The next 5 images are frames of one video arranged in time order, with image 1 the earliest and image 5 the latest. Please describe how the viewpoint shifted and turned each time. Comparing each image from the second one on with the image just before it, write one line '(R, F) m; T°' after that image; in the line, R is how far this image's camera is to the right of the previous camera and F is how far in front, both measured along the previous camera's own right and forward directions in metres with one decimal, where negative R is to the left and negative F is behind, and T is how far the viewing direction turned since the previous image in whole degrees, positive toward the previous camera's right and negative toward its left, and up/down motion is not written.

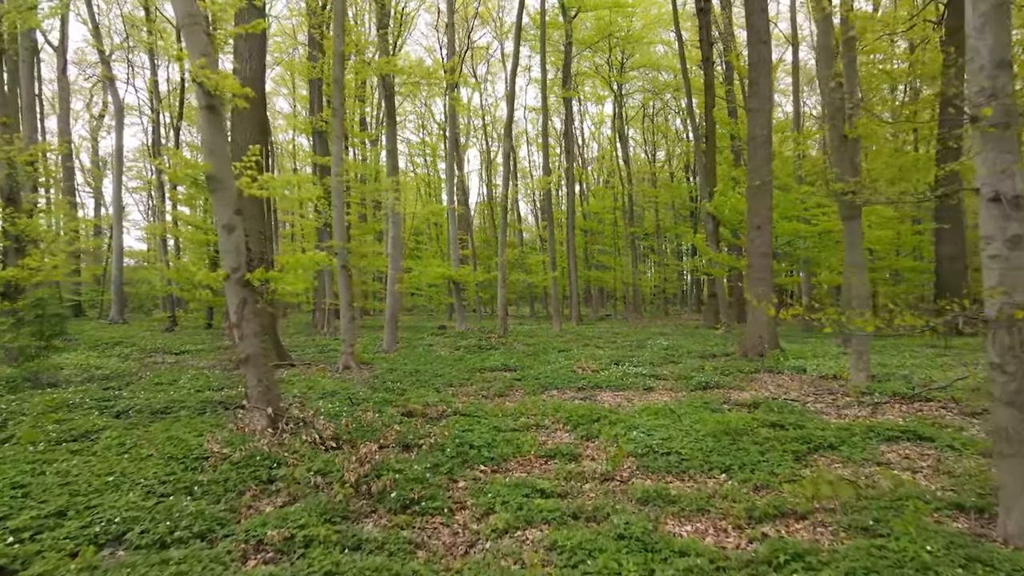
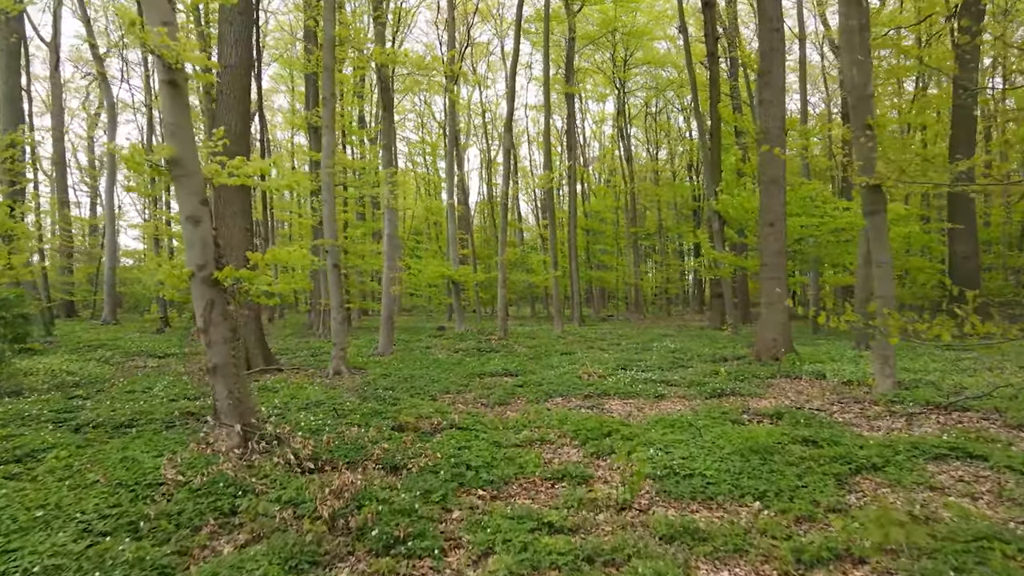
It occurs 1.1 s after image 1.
(0.0, +0.6) m; 0°
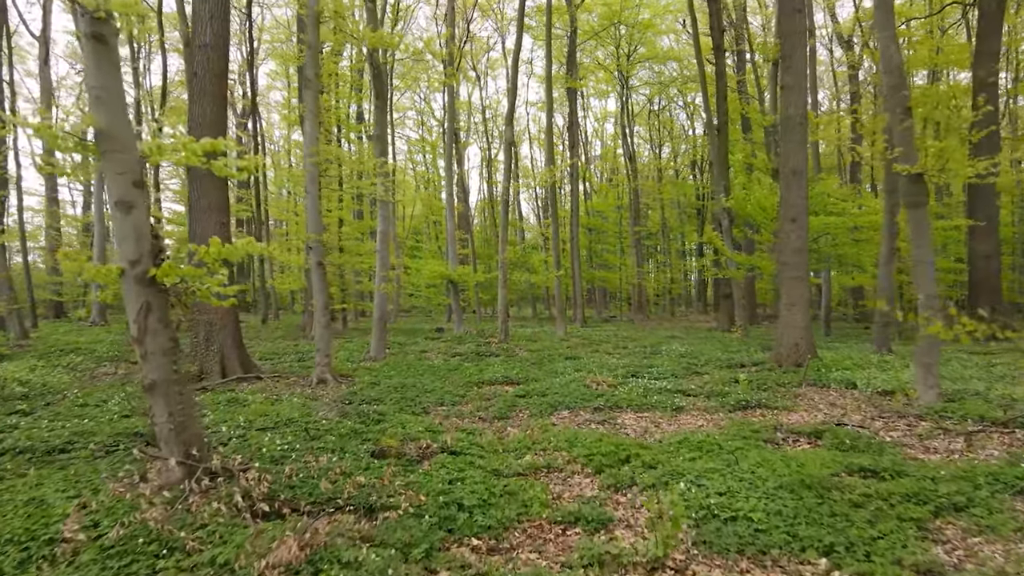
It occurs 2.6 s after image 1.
(0.0, +0.8) m; 0°
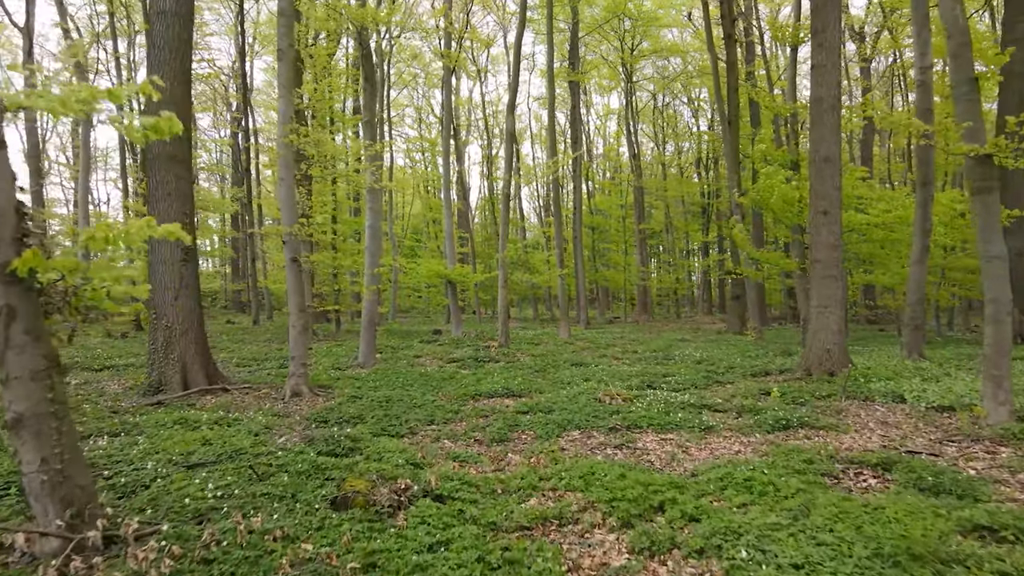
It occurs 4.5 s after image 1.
(0.0, +1.0) m; 0°
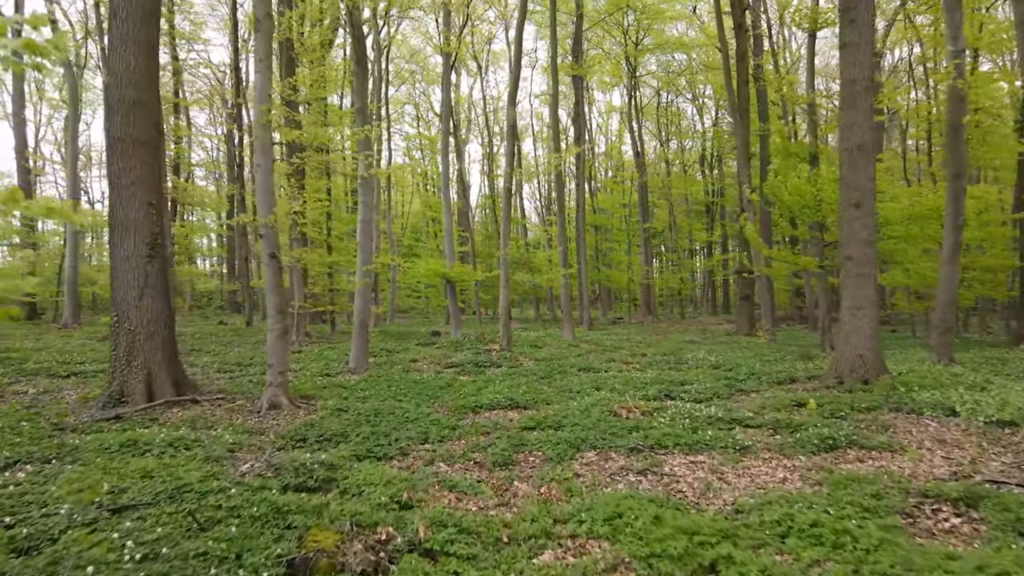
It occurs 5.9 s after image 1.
(-0.1, +0.8) m; 0°
